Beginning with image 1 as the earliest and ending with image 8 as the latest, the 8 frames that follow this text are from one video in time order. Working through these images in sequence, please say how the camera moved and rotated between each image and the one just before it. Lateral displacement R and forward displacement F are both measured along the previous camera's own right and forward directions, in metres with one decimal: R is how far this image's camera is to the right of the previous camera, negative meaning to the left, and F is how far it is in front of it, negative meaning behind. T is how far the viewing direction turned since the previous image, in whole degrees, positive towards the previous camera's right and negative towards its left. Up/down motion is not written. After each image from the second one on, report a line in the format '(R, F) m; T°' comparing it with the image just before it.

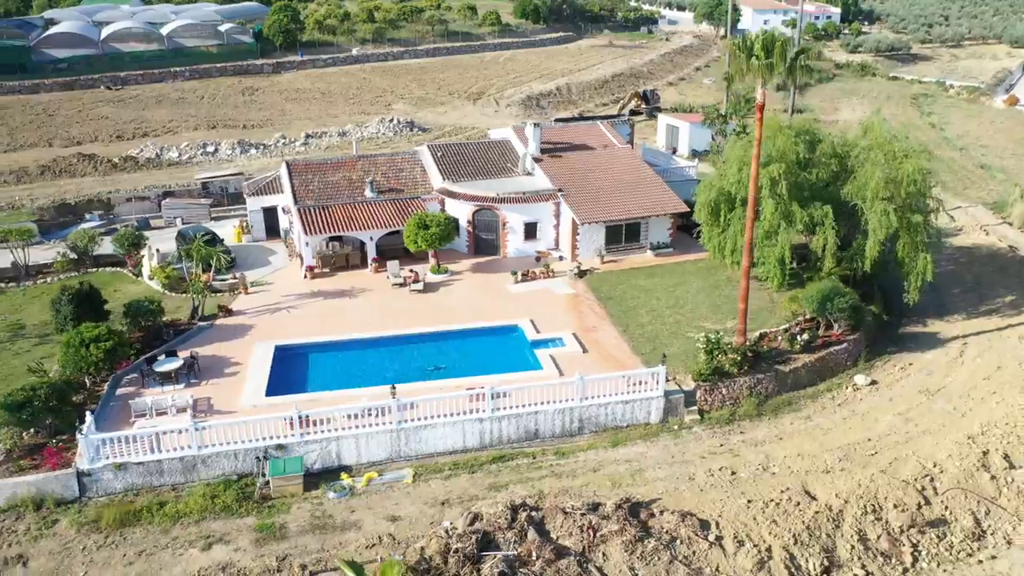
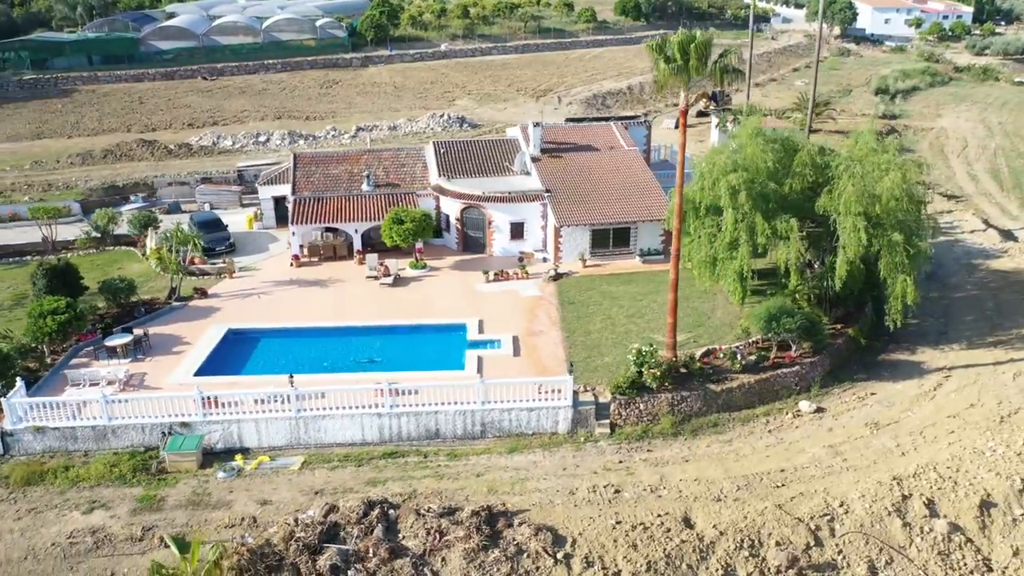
(+6.3, +0.6) m; -9°
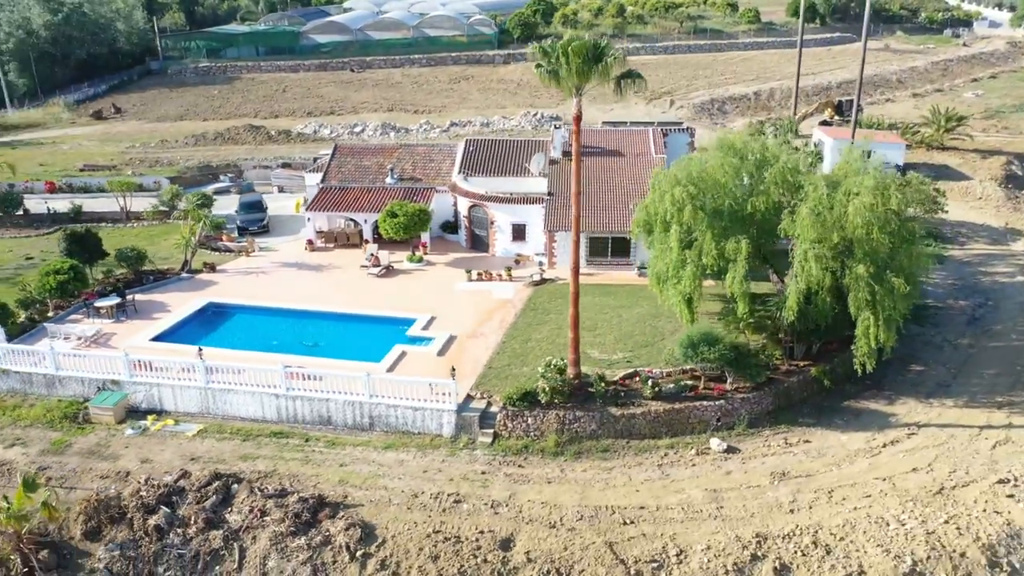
(+8.7, +1.3) m; -14°
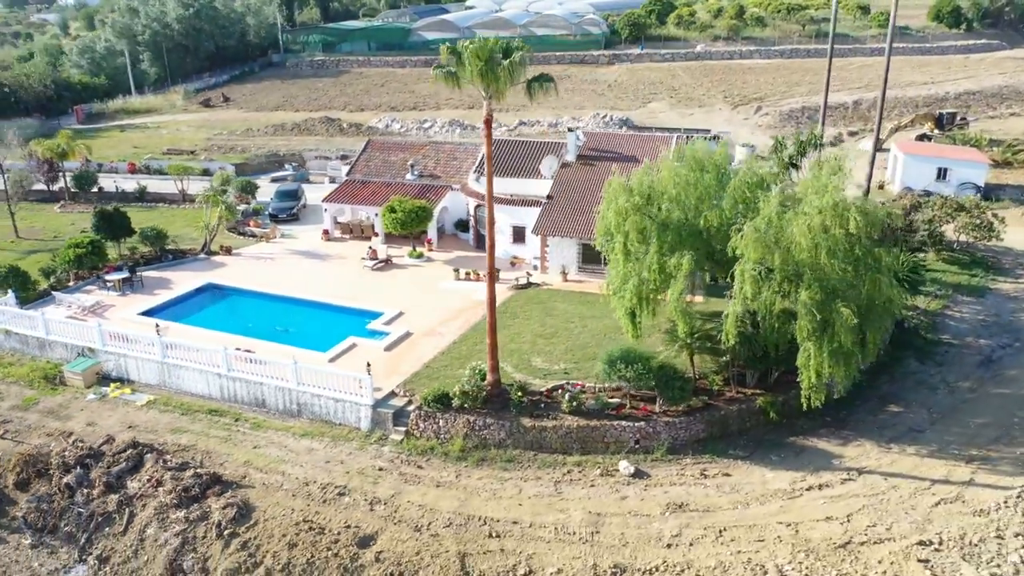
(+6.4, +0.8) m; -10°
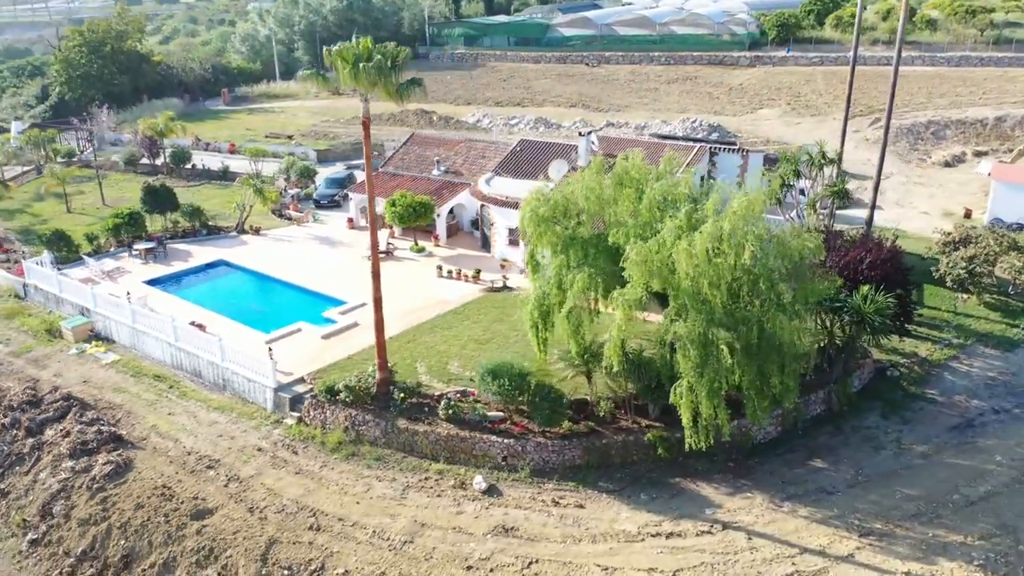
(+8.5, +1.2) m; -13°
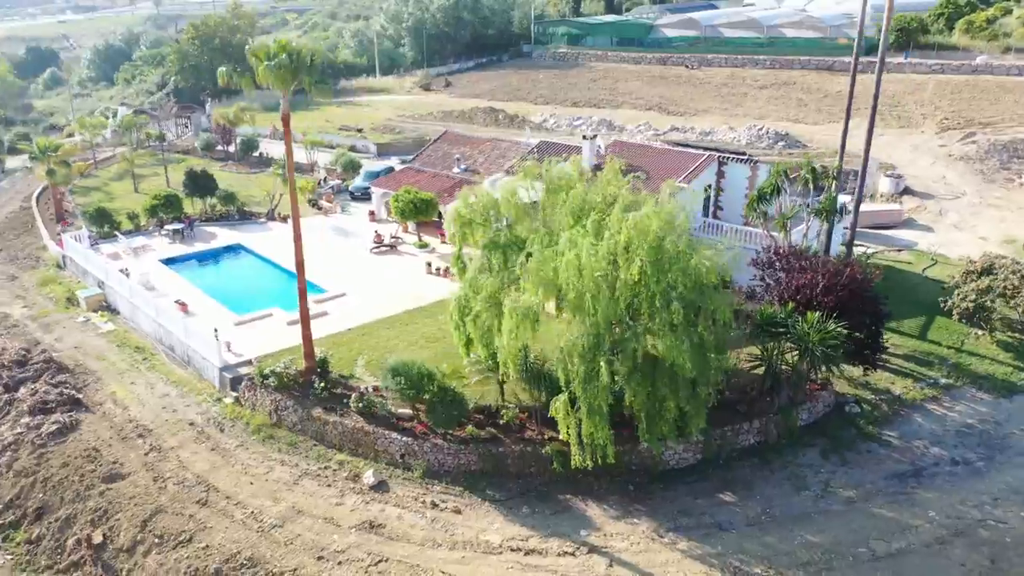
(+6.4, +0.7) m; -10°
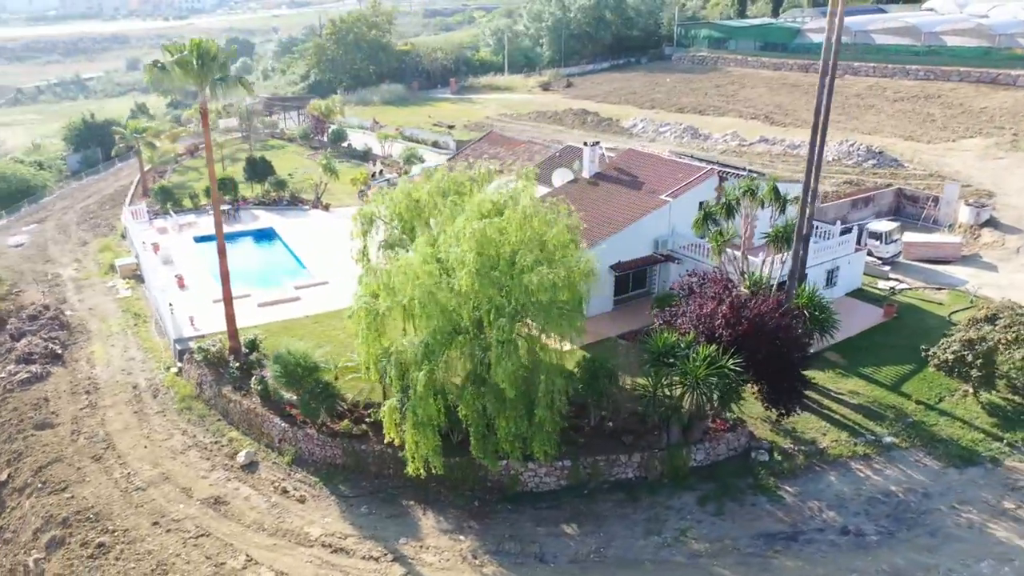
(+8.5, +1.3) m; -13°
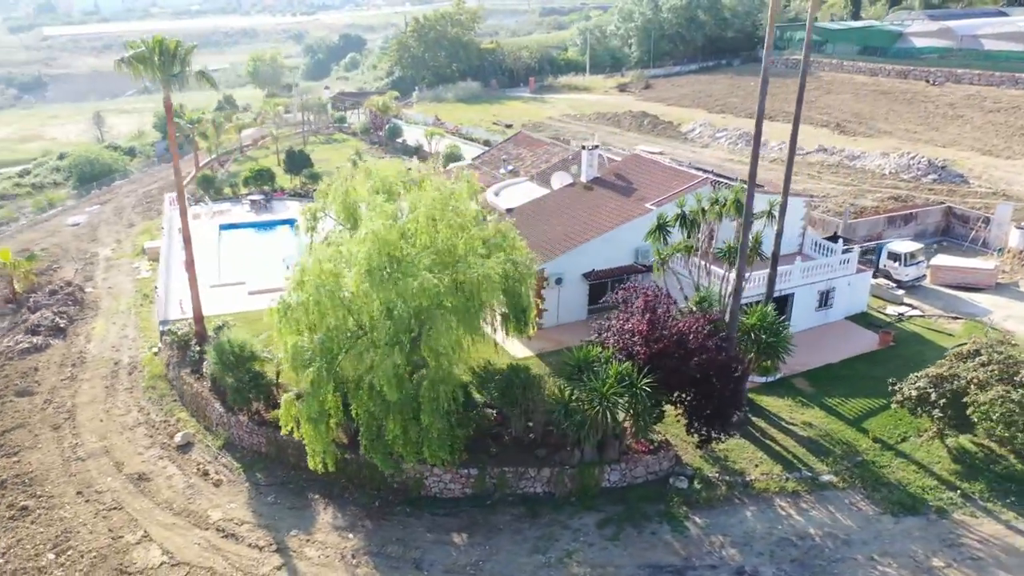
(+5.4, +0.7) m; -8°
